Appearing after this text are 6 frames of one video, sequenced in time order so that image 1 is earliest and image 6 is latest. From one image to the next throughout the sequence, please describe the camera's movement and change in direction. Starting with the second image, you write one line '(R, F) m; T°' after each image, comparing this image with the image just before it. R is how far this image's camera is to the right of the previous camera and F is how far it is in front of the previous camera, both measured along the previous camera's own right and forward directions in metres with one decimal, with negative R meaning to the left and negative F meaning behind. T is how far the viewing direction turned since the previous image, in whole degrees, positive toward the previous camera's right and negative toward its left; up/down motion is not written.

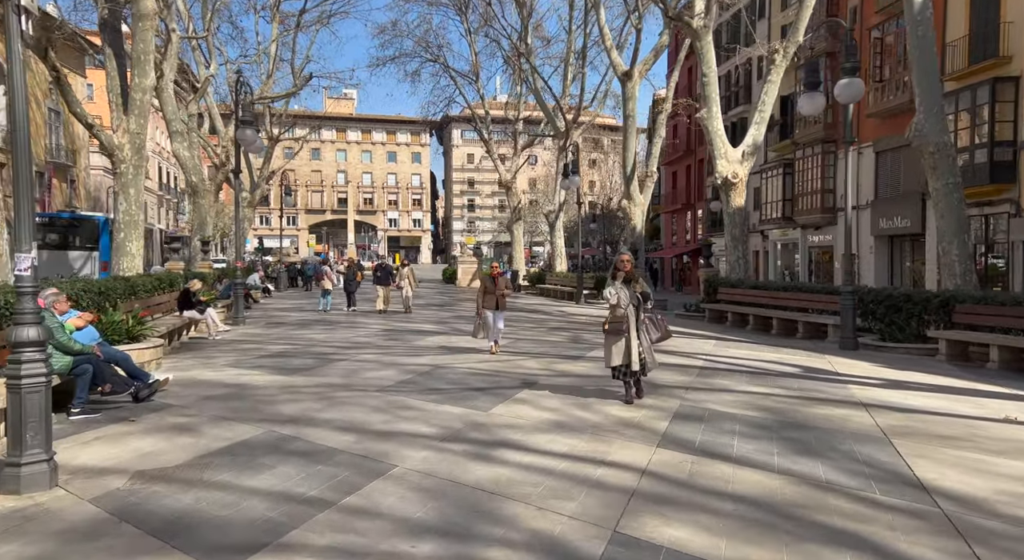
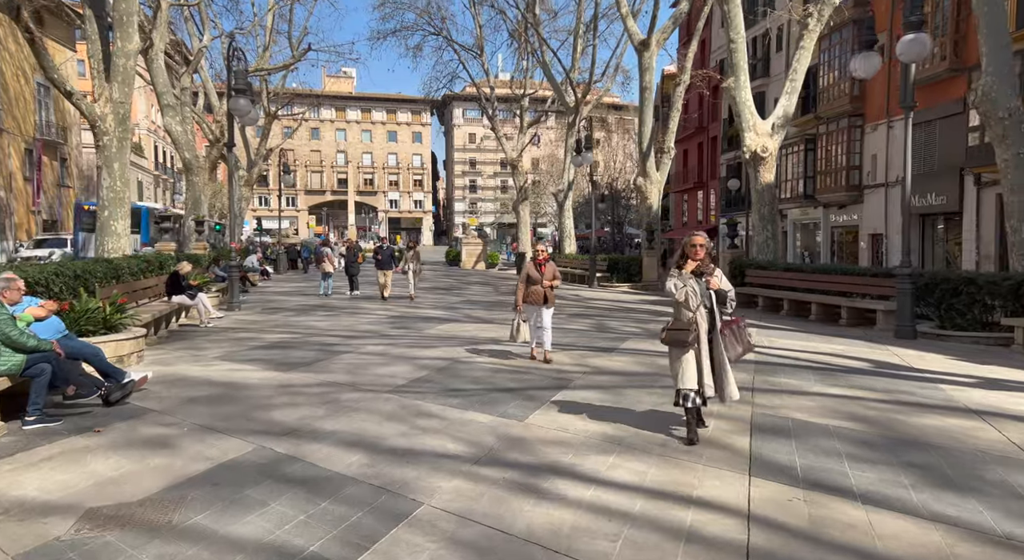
(-0.3, +1.0) m; 0°
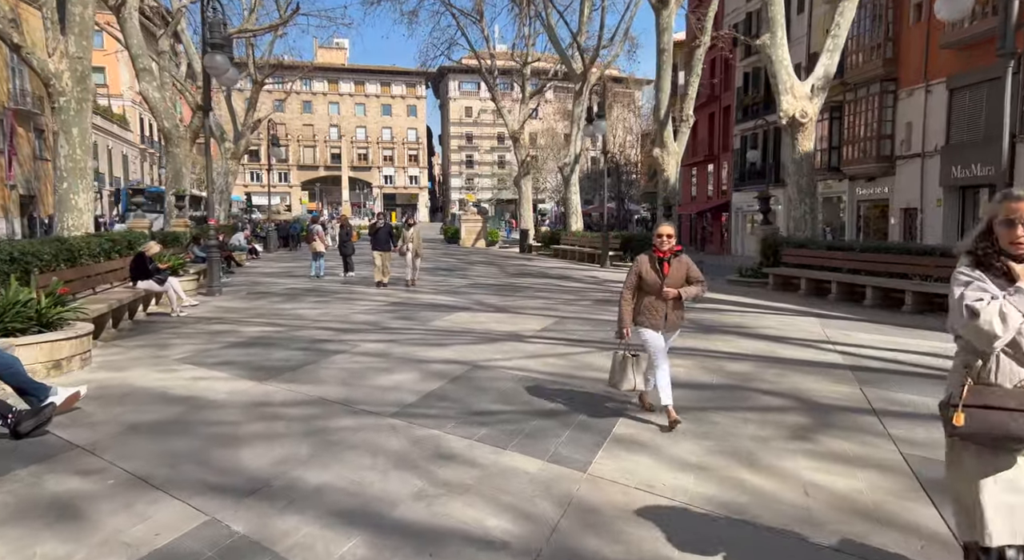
(-0.4, +1.5) m; 0°
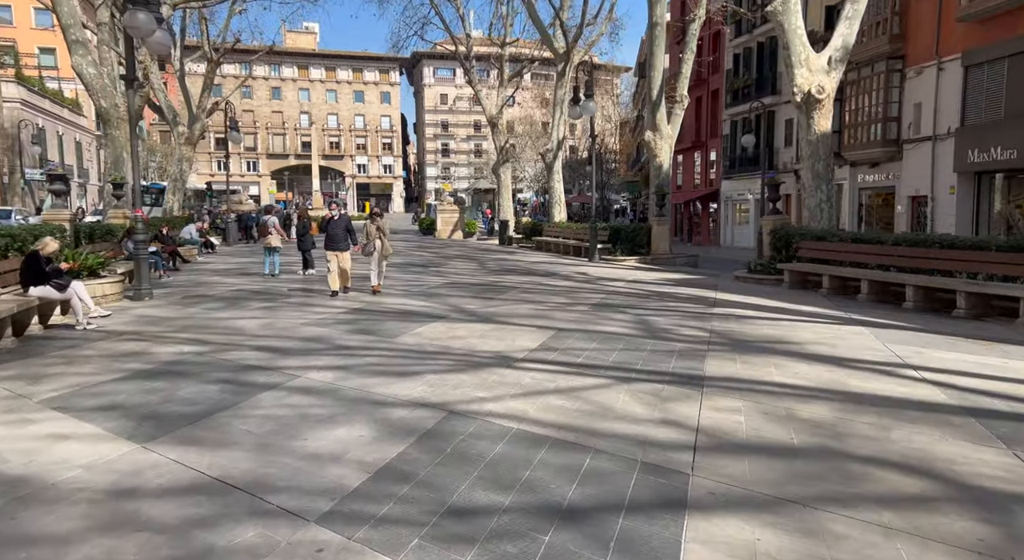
(-0.1, +1.7) m; +2°
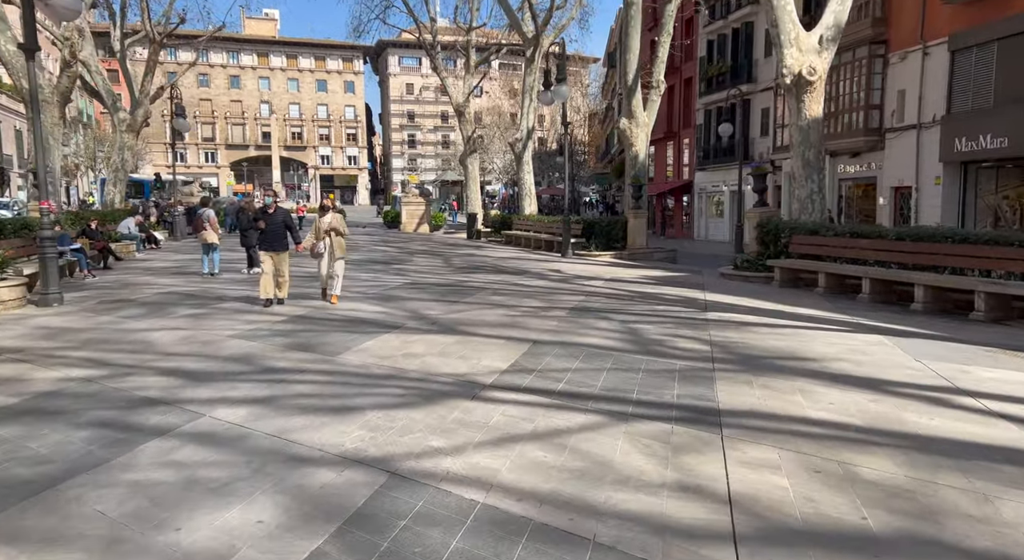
(0.0, +1.2) m; +3°
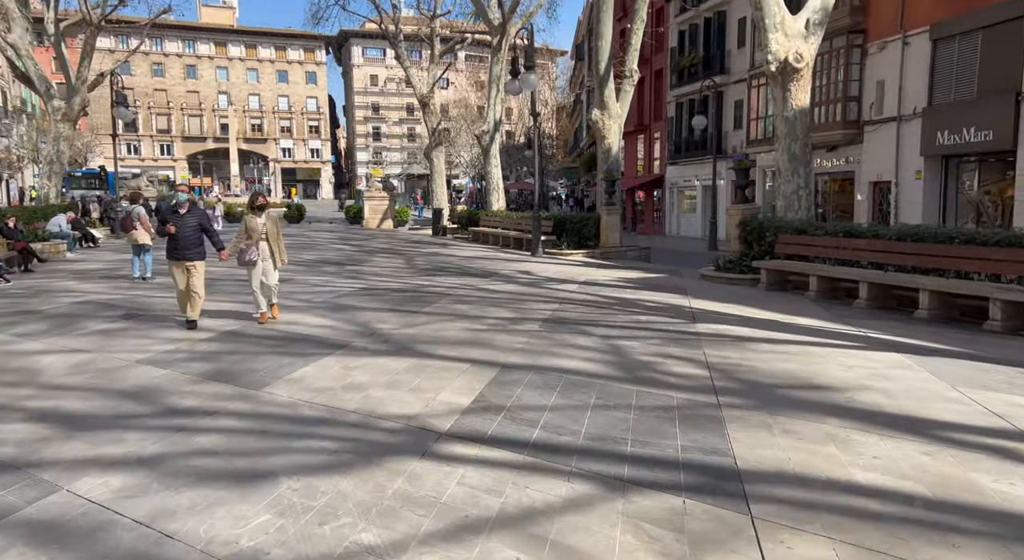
(+0.1, +1.0) m; +3°
